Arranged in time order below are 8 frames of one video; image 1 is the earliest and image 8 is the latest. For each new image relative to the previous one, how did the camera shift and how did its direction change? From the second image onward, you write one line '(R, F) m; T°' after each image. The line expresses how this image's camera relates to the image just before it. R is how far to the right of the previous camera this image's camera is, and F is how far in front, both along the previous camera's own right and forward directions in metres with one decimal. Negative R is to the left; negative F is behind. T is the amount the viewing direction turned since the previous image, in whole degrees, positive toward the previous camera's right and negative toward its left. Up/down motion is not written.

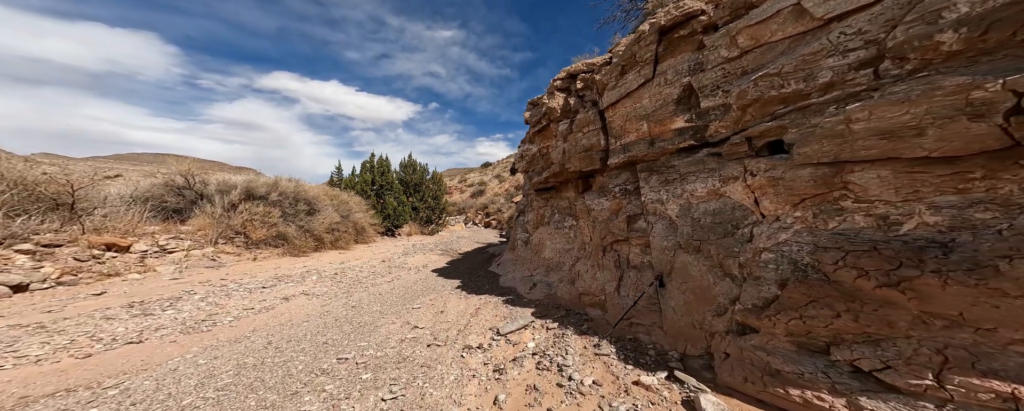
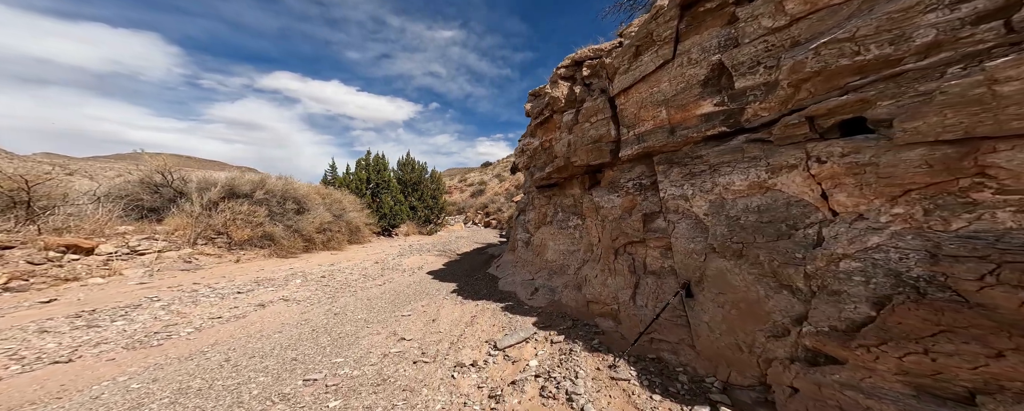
(0.0, +0.7) m; 0°
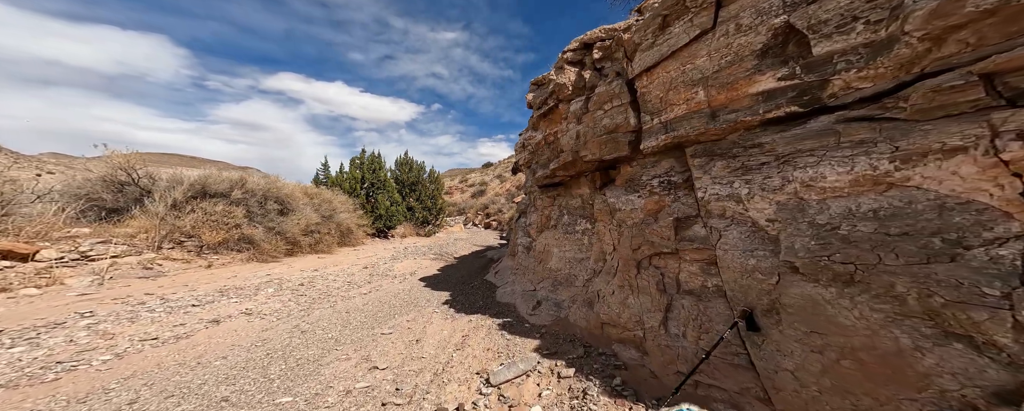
(0.0, +1.0) m; 0°
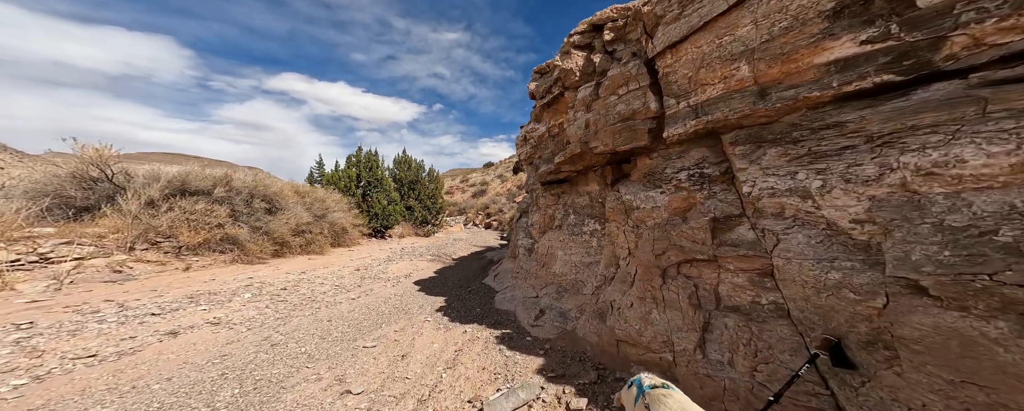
(0.0, +0.7) m; 0°
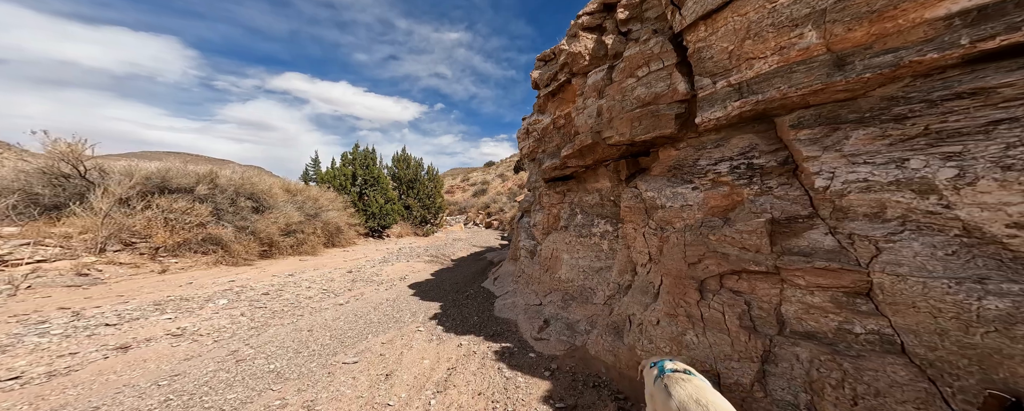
(0.0, +0.7) m; 0°
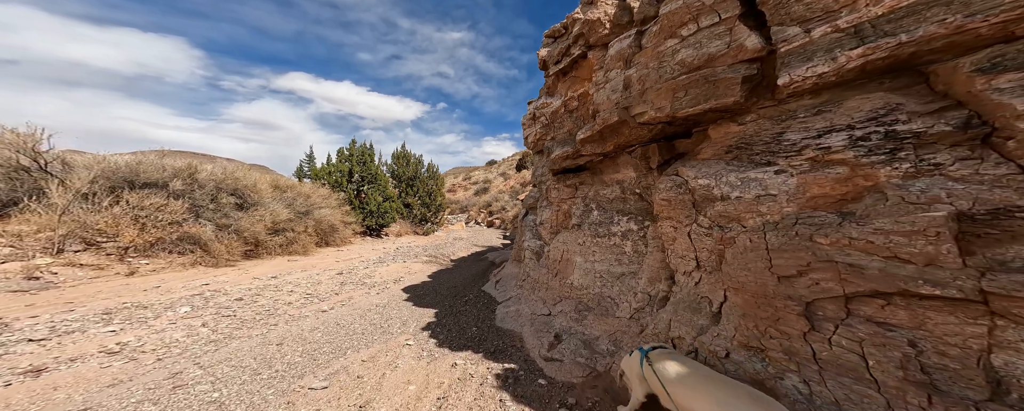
(-0.1, +1.0) m; 0°
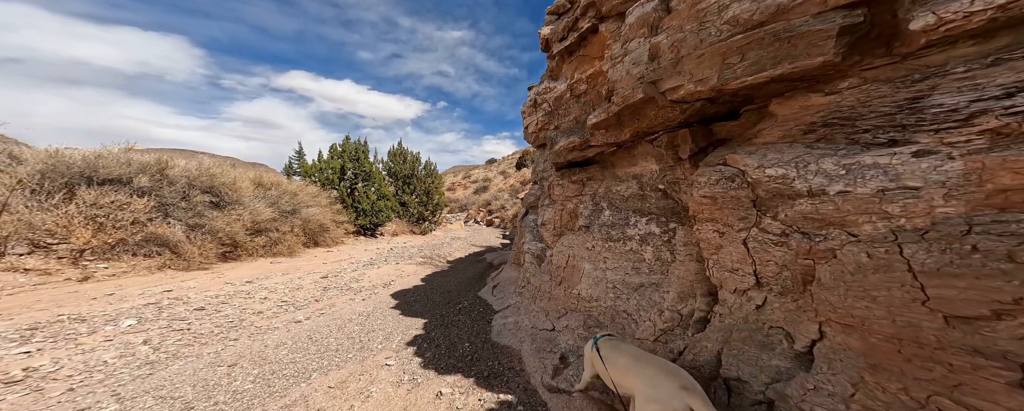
(0.0, +0.9) m; 0°
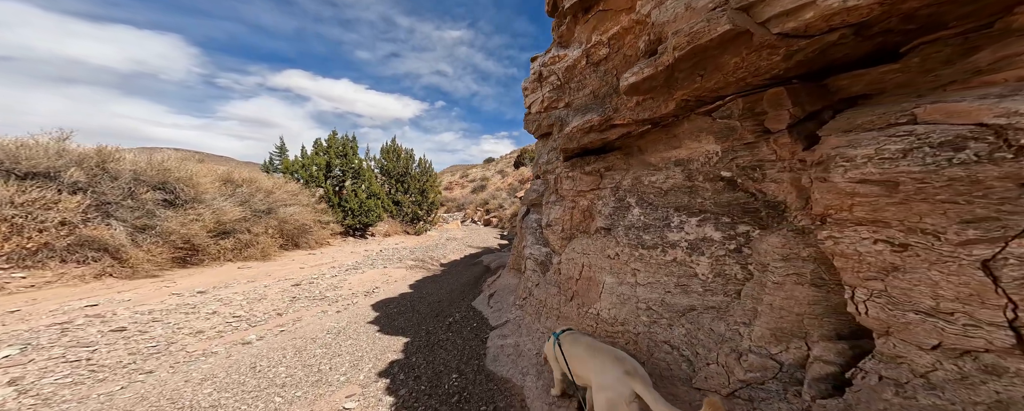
(-0.1, +1.3) m; +1°
